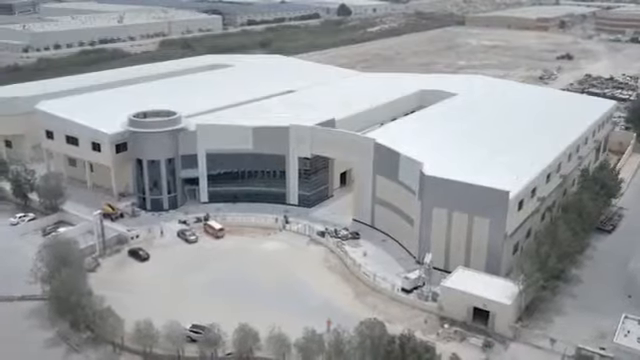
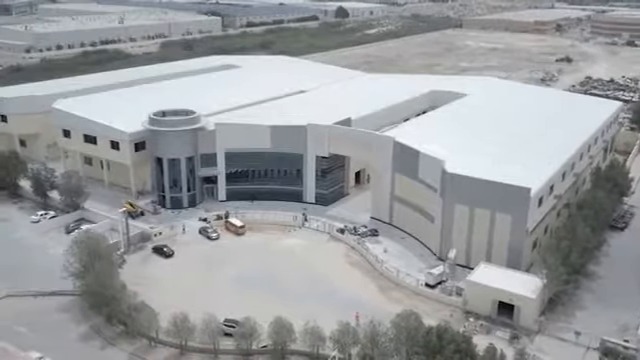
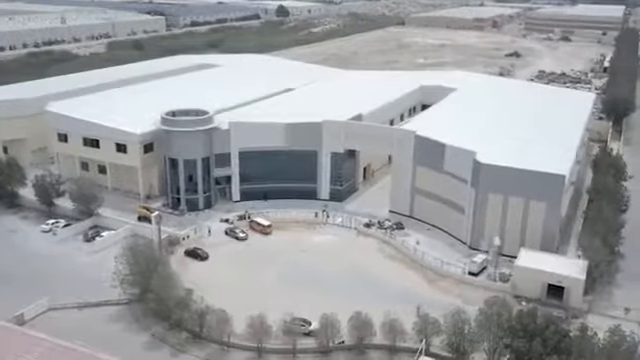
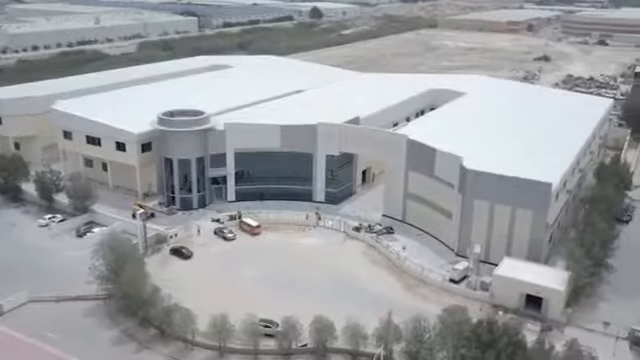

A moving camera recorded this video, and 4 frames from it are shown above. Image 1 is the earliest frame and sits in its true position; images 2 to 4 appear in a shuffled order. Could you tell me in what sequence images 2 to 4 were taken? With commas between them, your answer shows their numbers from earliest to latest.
2, 4, 3
